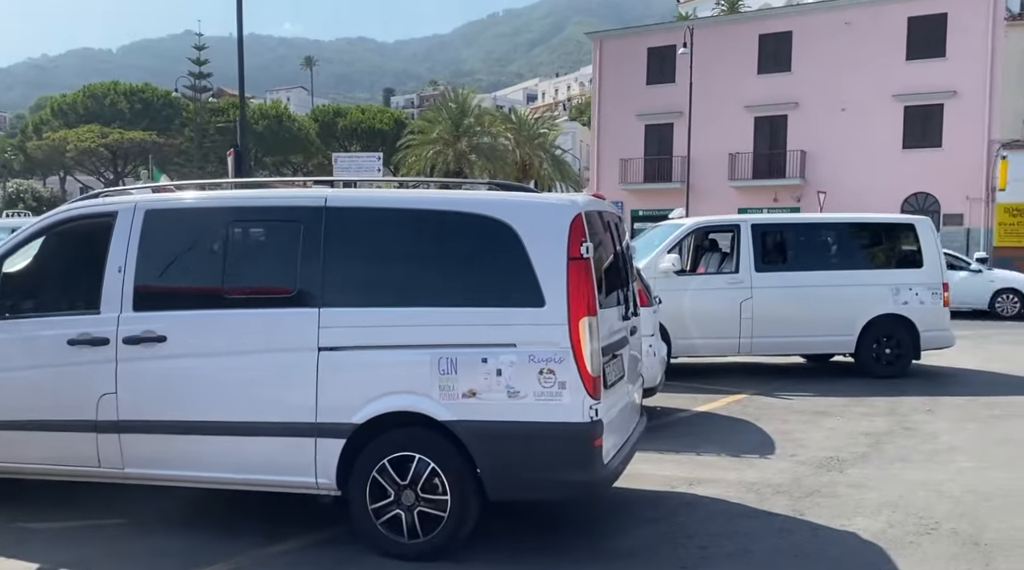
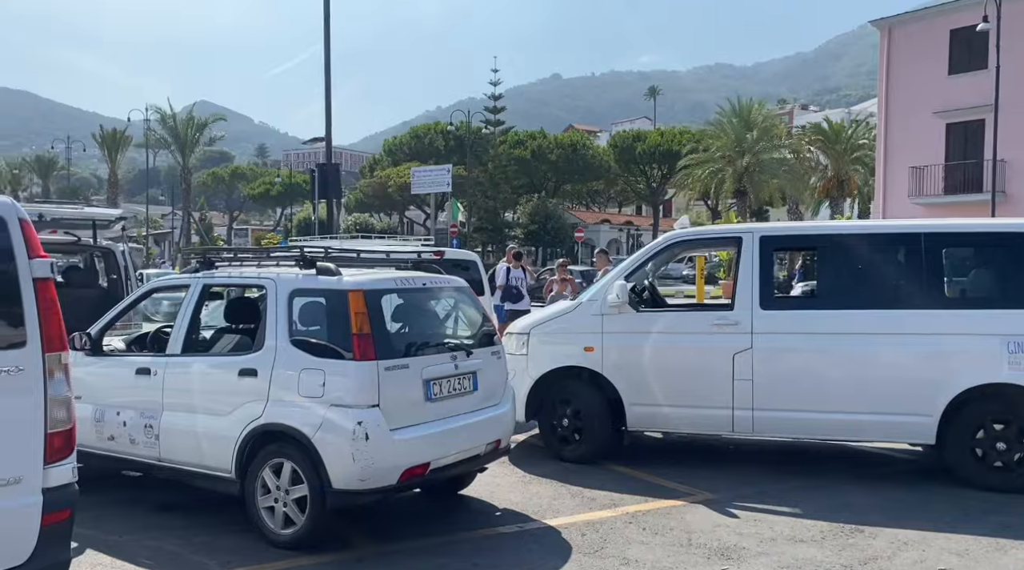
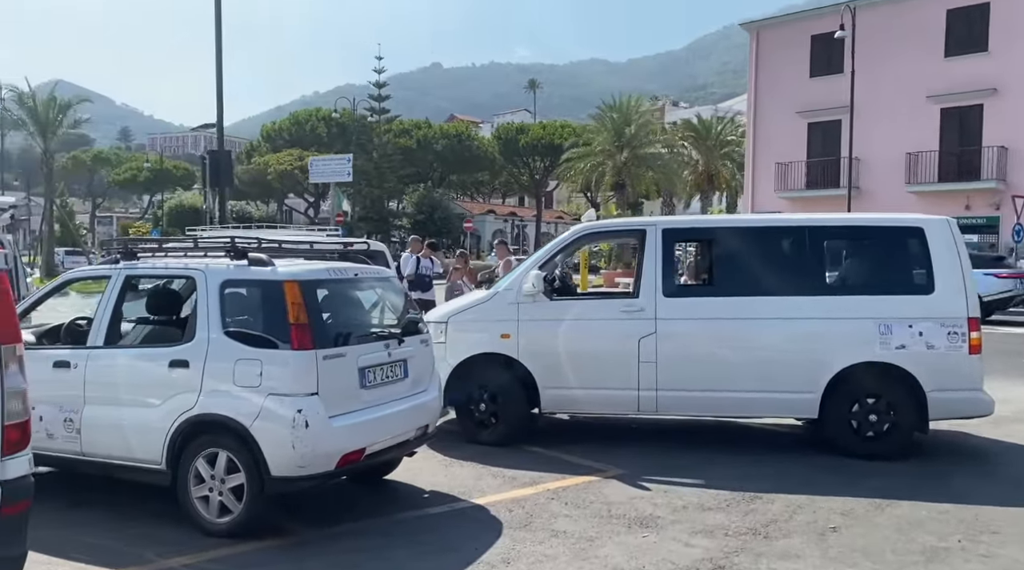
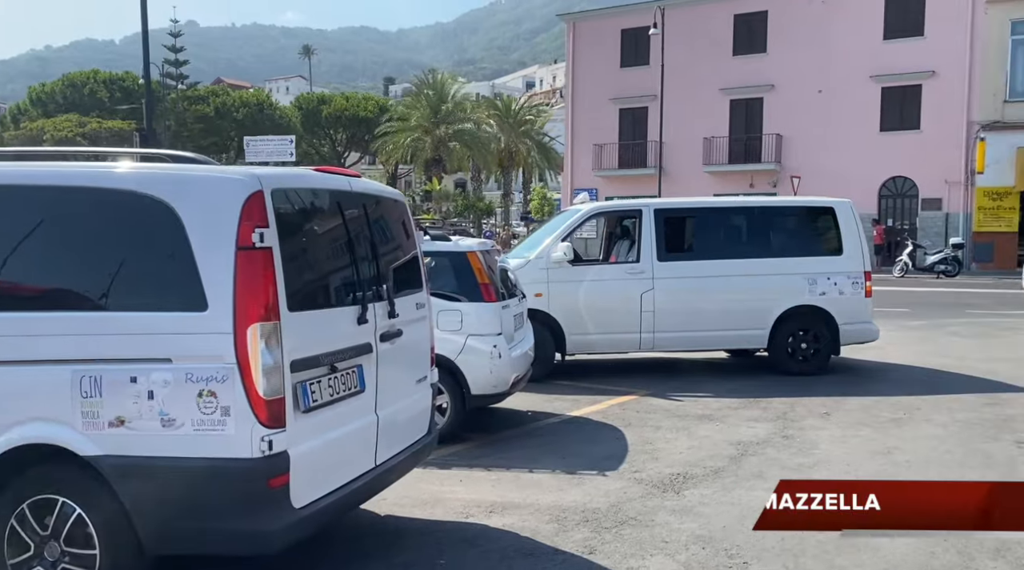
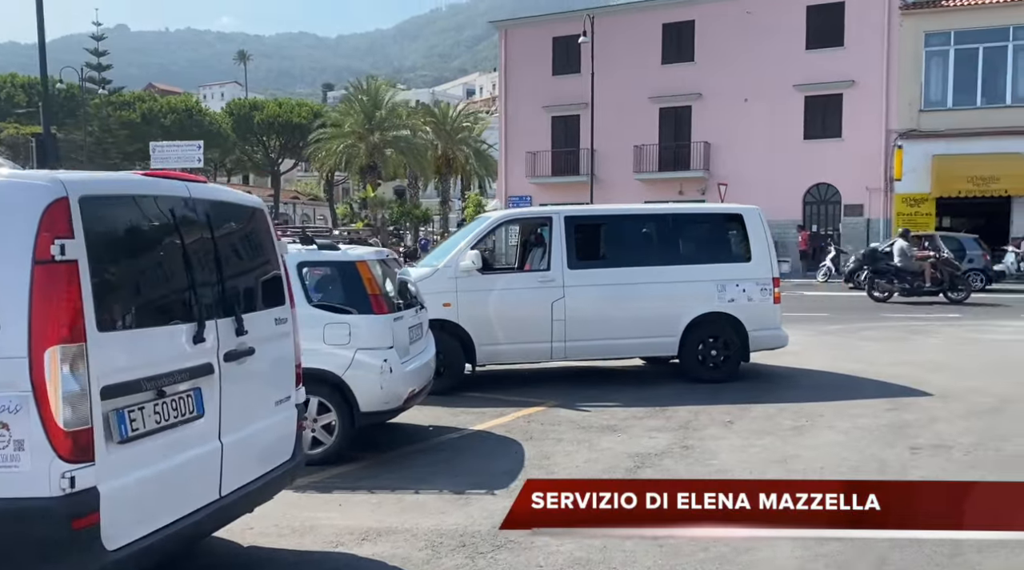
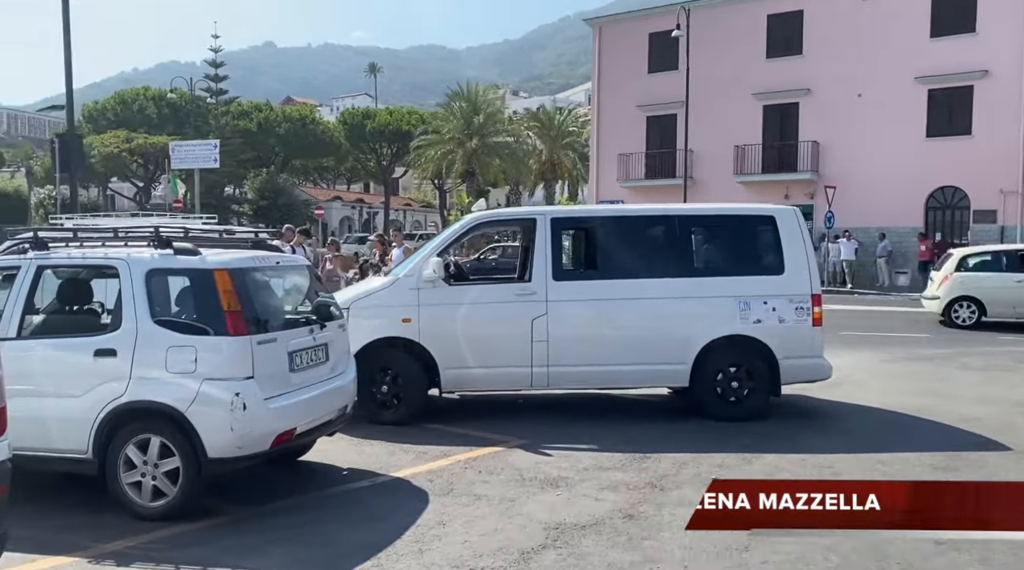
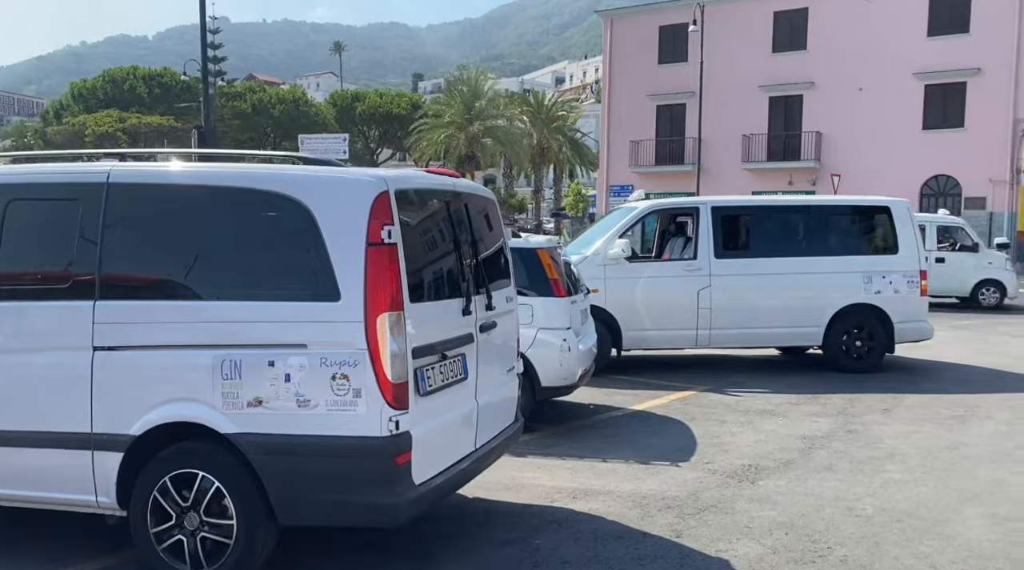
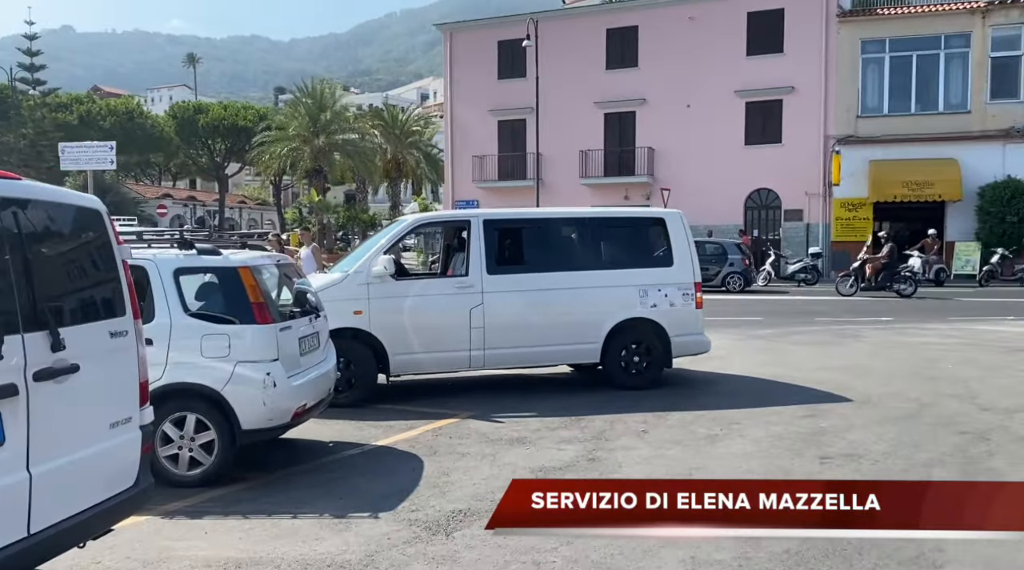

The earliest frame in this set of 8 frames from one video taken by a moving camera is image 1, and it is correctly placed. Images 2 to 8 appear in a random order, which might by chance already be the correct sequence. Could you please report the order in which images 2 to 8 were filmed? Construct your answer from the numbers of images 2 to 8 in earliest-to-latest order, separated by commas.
7, 4, 5, 8, 6, 3, 2
